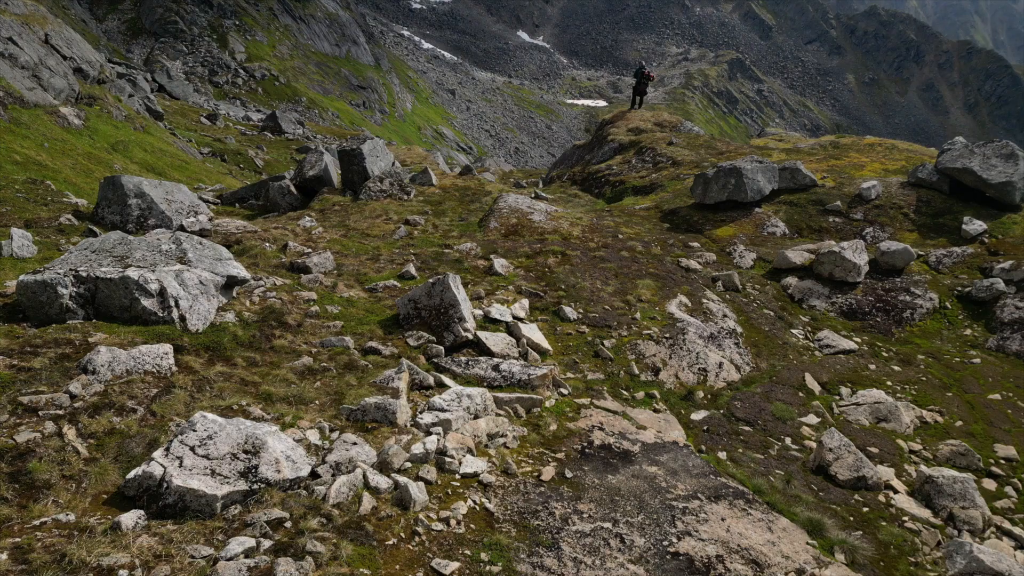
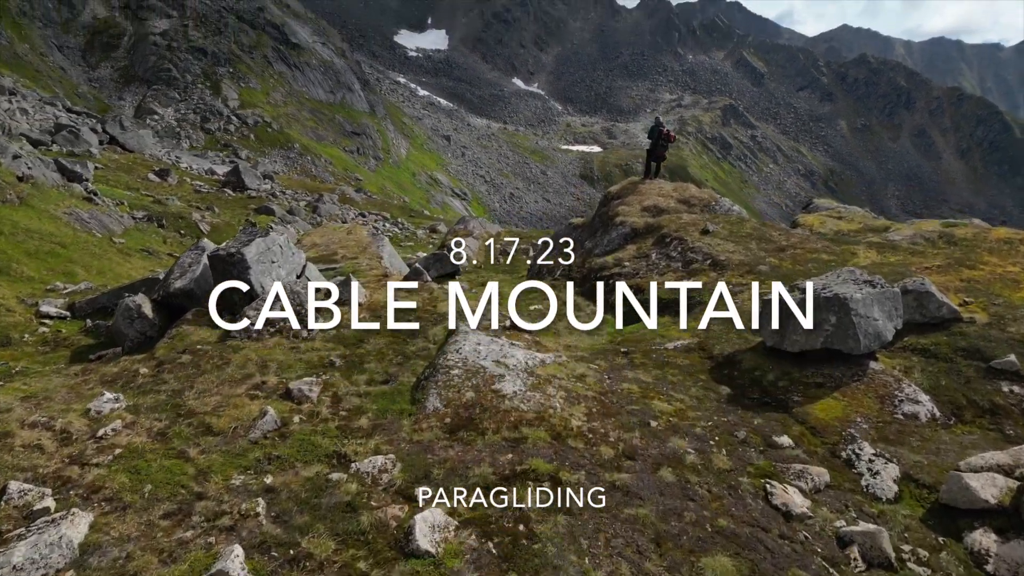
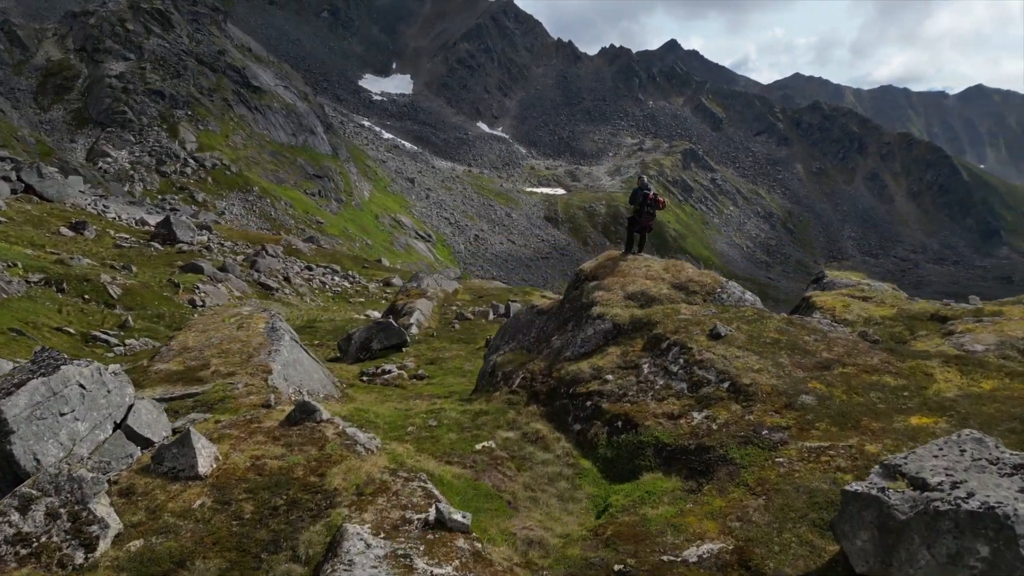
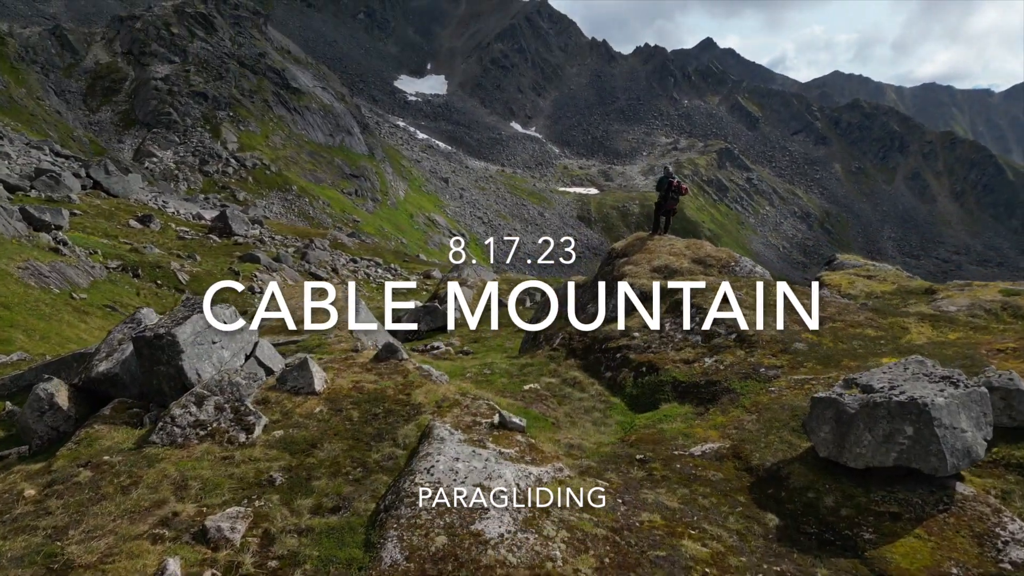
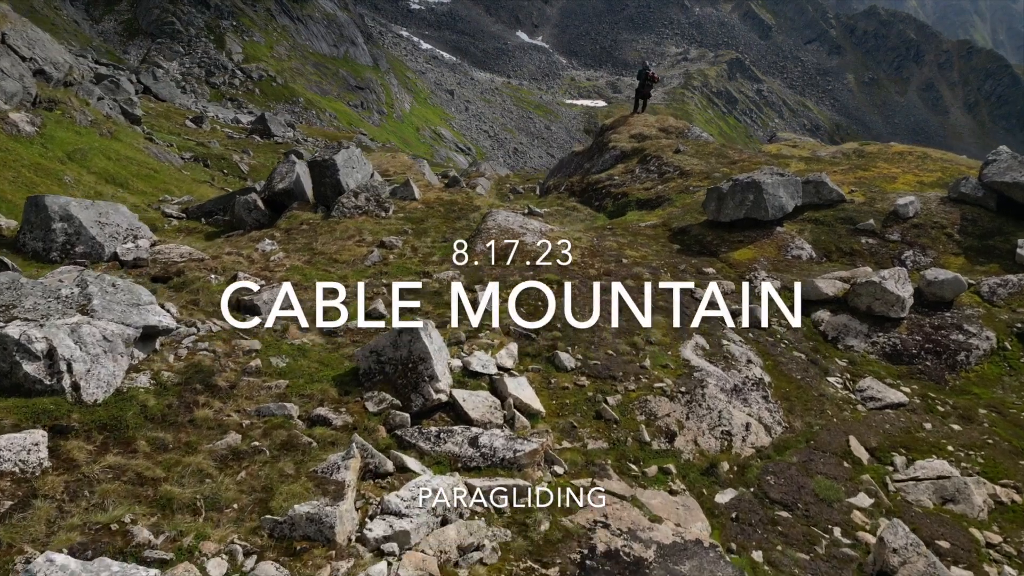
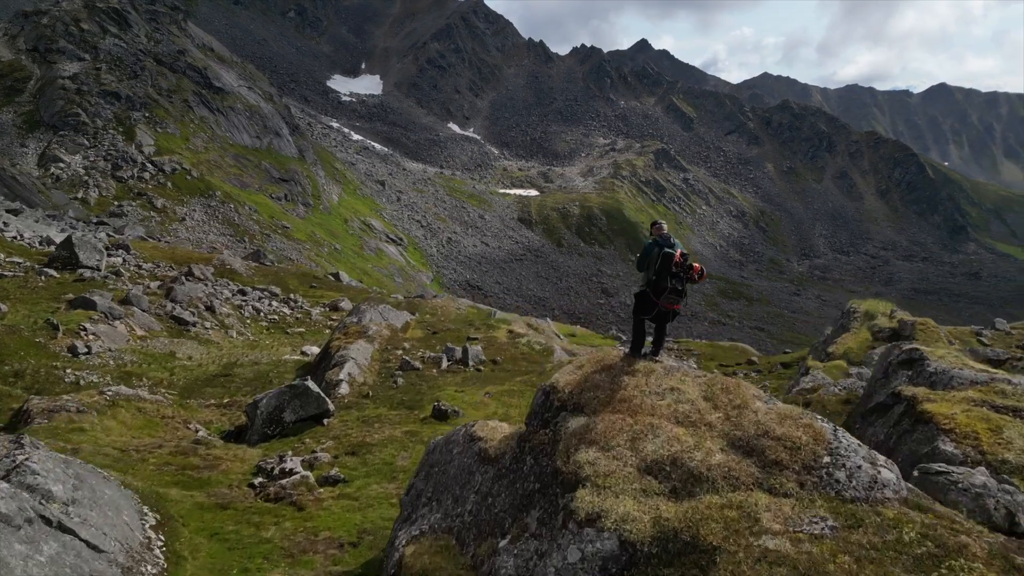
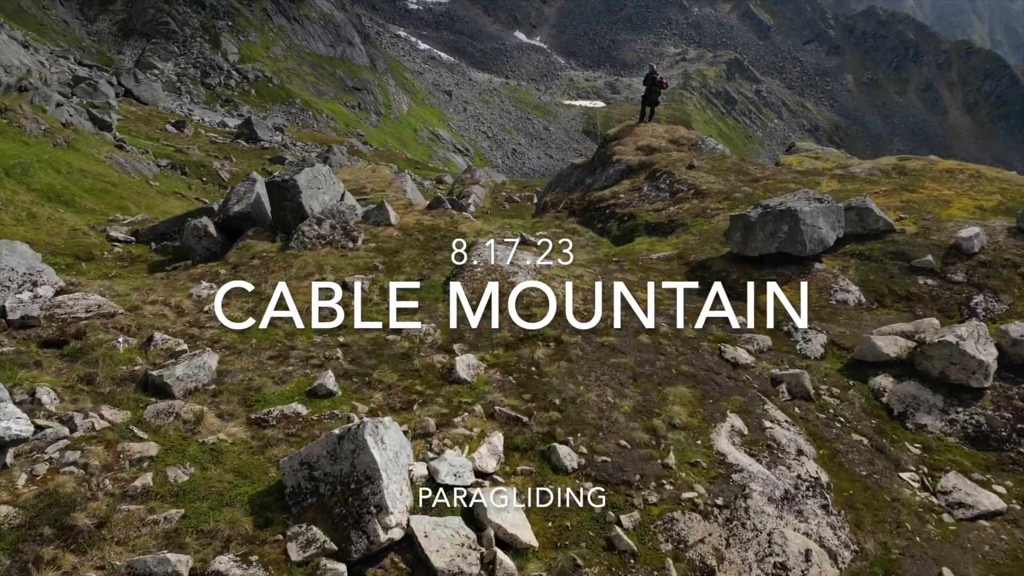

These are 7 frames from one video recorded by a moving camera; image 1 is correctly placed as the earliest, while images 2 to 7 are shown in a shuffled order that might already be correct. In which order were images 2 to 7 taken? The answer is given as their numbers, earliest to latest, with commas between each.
5, 7, 2, 4, 3, 6
